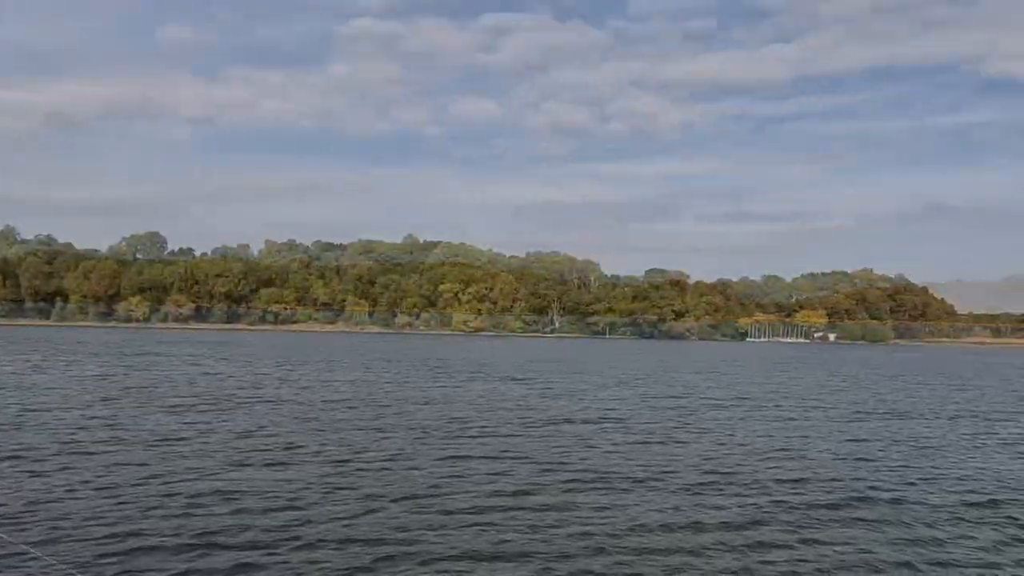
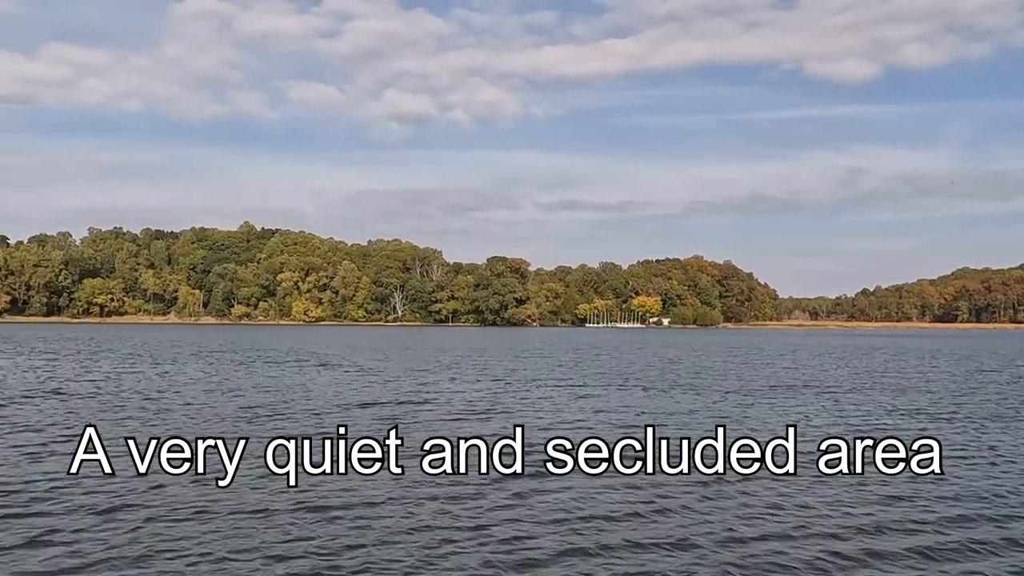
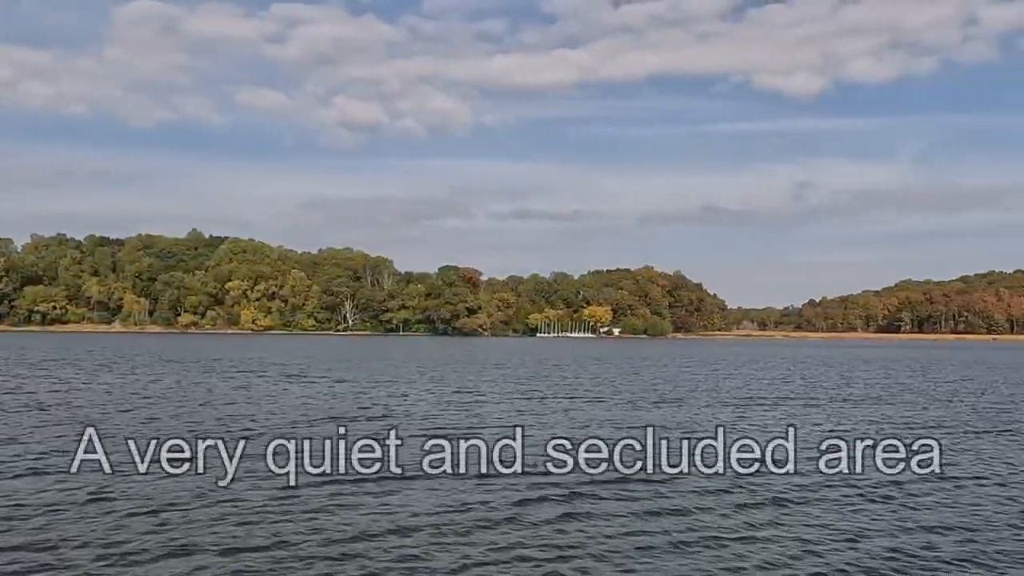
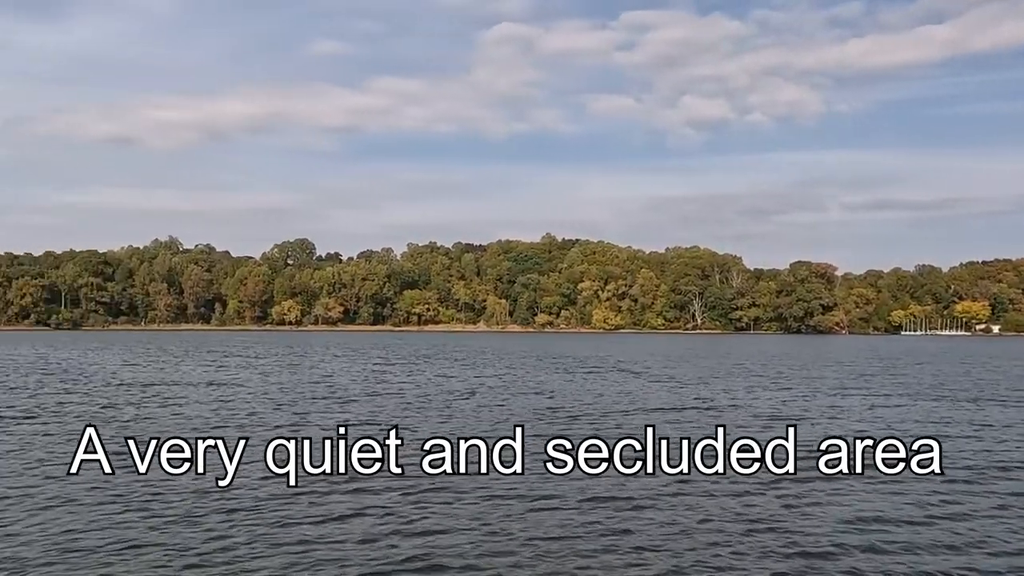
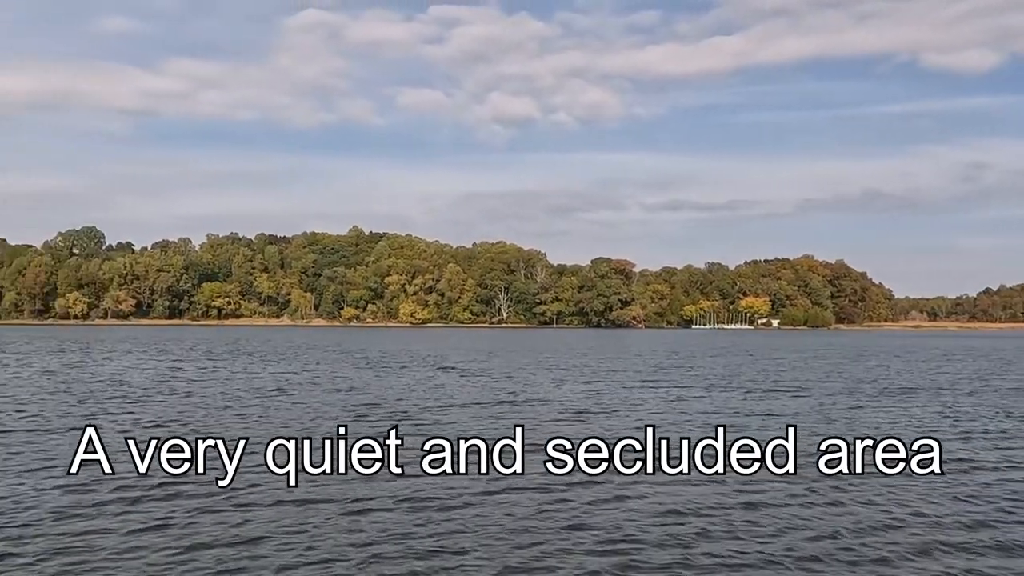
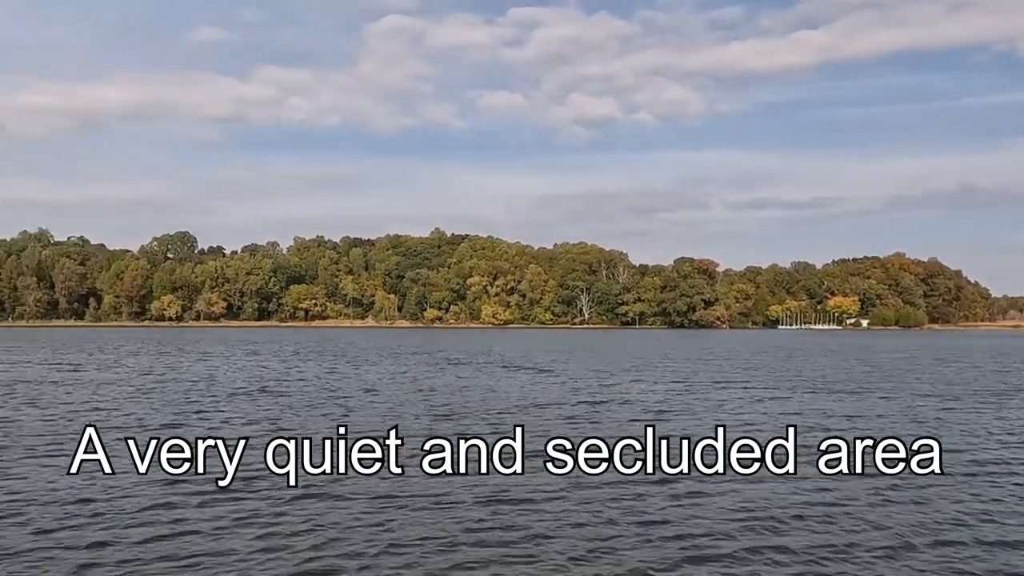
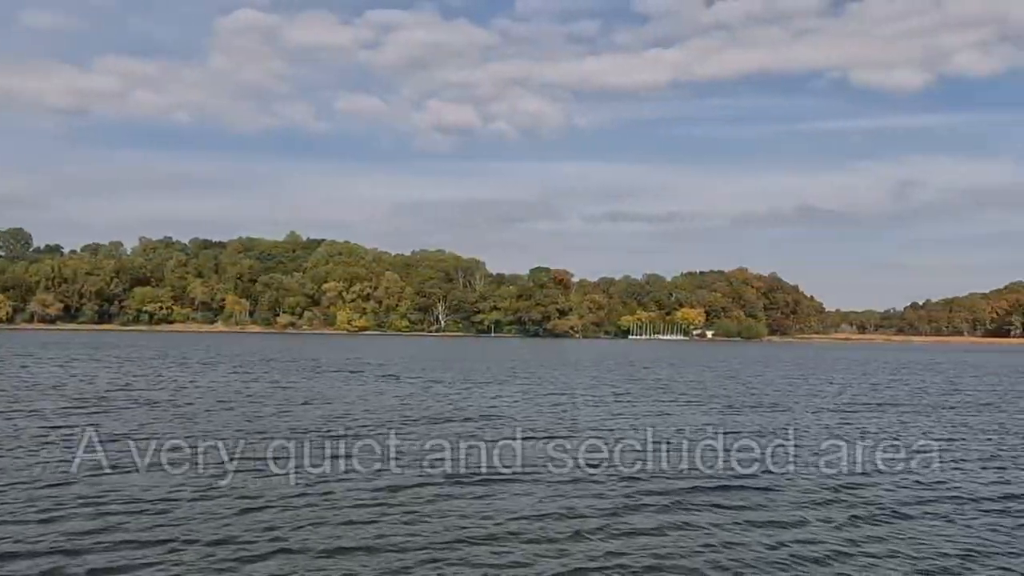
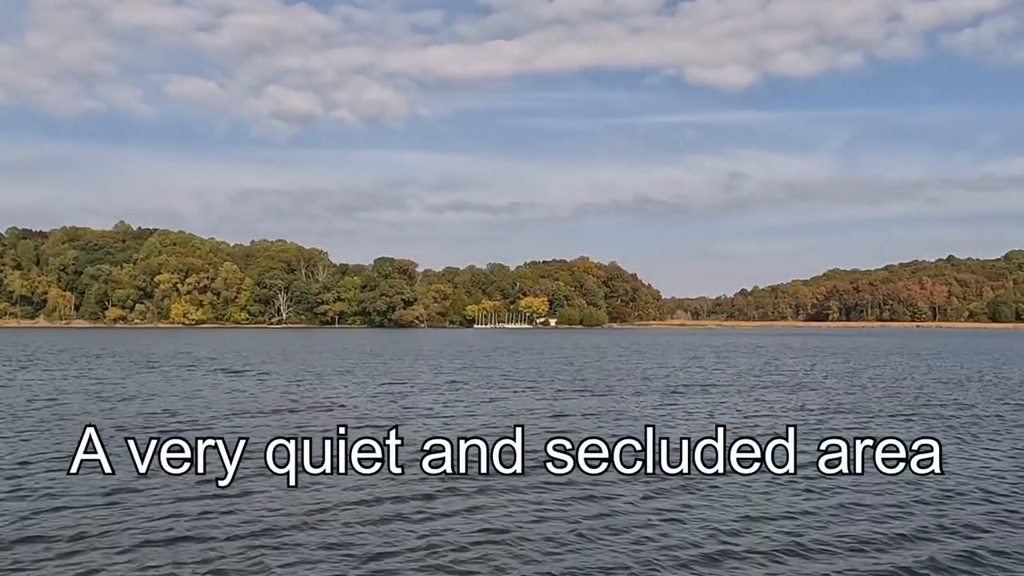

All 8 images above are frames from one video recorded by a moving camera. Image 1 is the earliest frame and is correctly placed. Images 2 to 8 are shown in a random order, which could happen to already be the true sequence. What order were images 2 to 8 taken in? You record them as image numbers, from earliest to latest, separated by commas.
7, 3, 8, 2, 5, 6, 4
